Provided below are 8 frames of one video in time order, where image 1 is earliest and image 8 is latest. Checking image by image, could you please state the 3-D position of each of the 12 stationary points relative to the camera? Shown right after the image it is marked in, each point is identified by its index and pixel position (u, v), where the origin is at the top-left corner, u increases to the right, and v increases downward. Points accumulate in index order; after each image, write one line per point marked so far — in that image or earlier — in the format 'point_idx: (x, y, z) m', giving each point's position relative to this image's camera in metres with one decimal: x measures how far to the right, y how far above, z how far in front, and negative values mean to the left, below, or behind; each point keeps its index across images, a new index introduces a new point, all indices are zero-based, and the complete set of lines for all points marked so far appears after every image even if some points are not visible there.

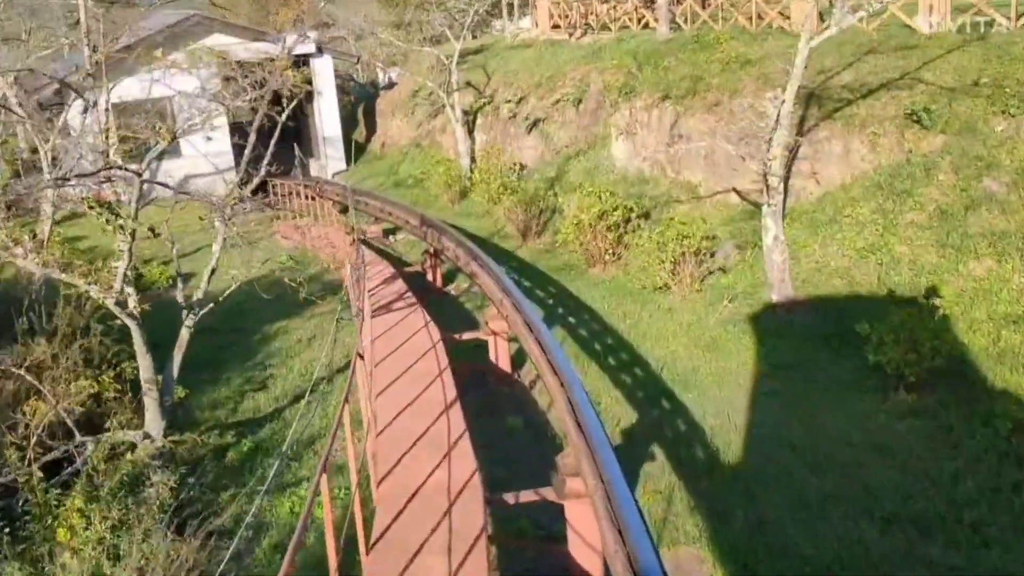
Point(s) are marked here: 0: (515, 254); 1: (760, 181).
0: (0.0, +0.4, +12.1) m
1: (+2.5, +1.1, +10.8) m
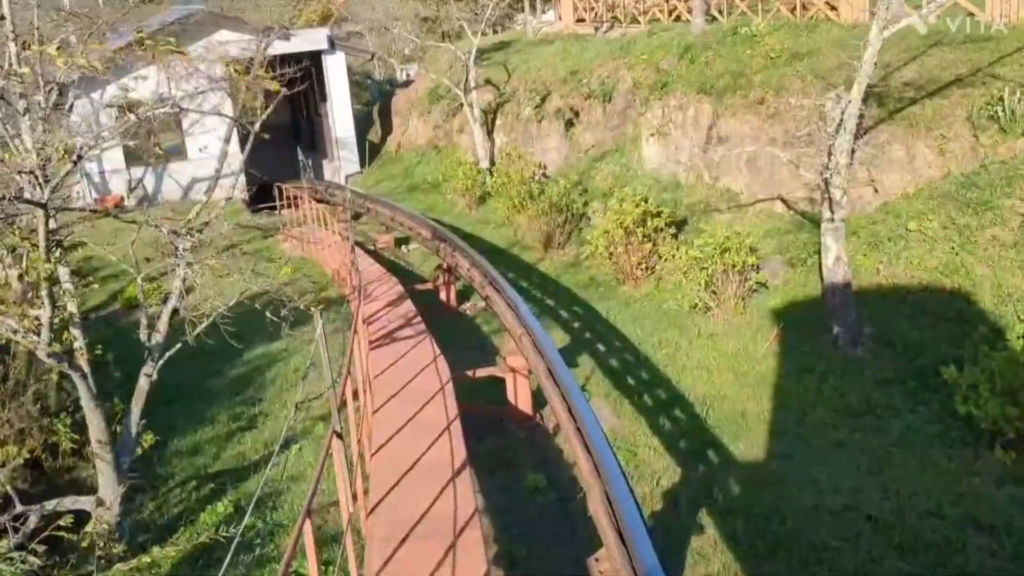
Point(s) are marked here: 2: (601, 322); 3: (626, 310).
0: (+0.3, +0.2, +11.1) m
1: (+2.7, +0.9, +9.7) m
2: (+0.7, -0.3, +8.9) m
3: (+1.0, -0.2, +9.2) m
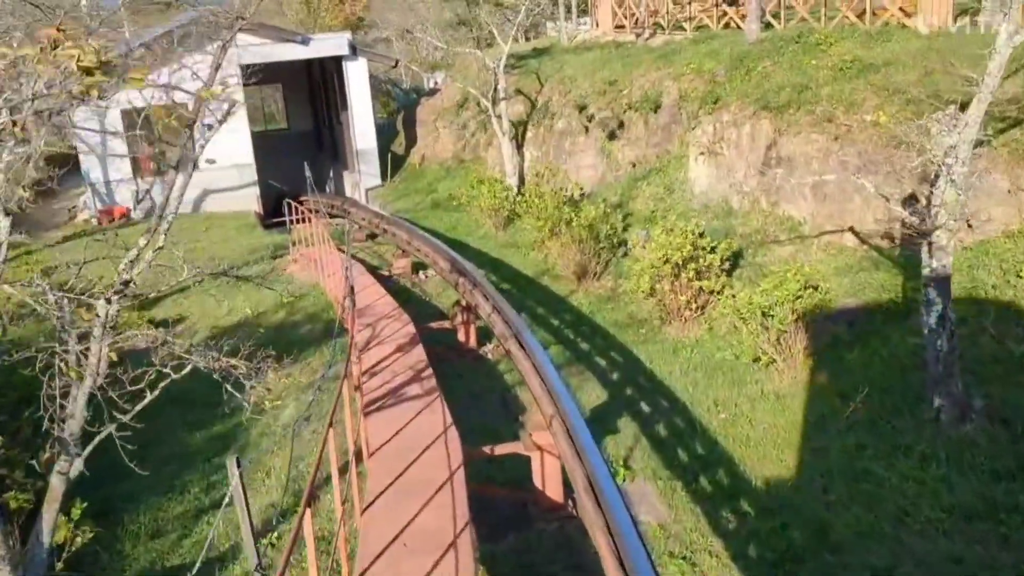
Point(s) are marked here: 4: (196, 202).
0: (+0.5, -0.1, +9.9) m
1: (+2.9, +0.5, +8.4) m
2: (+0.9, -0.6, +7.6) m
3: (+1.2, -0.5, +7.9) m
4: (-5.1, +1.4, +17.4) m
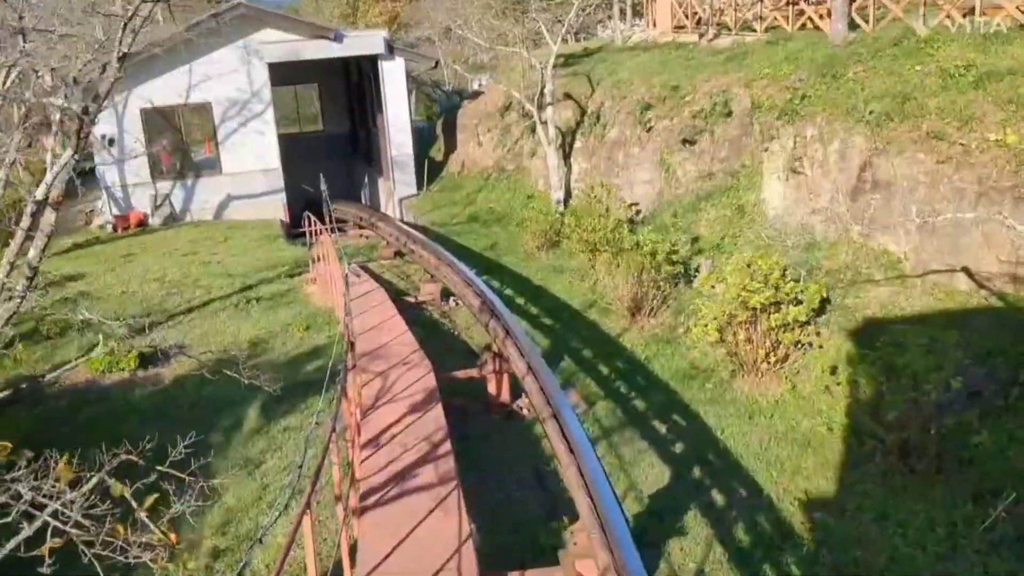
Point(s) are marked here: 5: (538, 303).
0: (+0.9, -0.4, +8.5) m
1: (+3.2, +0.2, +6.9) m
2: (+1.2, -0.9, +6.2) m
3: (+1.4, -0.9, +6.5) m
4: (-4.4, +1.2, +16.2) m
5: (+0.2, -0.1, +9.7) m
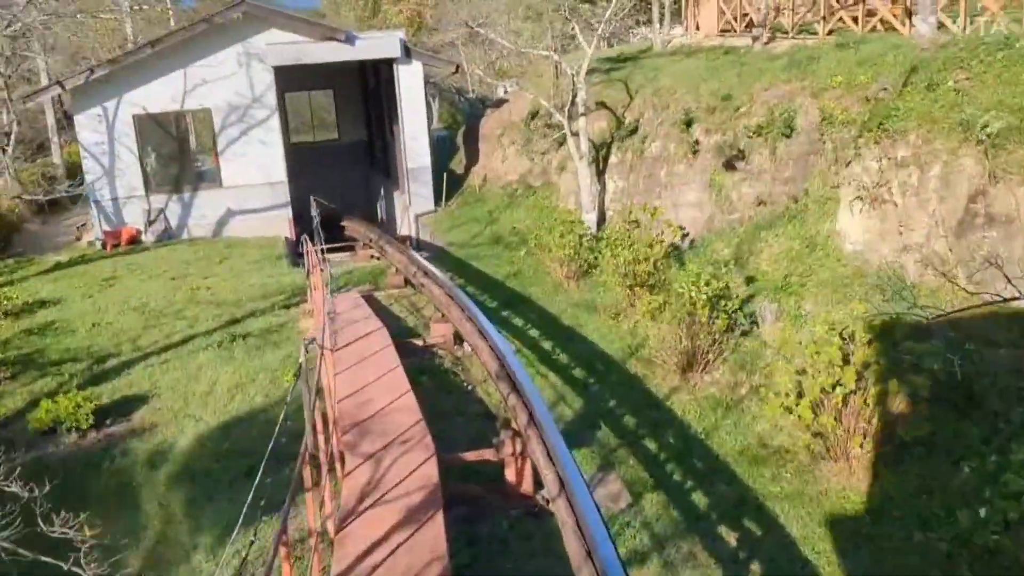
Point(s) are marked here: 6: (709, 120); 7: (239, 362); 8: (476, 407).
0: (+1.0, -0.8, +7.0) m
1: (+3.4, -0.2, +5.3) m
2: (+1.3, -1.2, +4.7) m
3: (+1.6, -1.2, +4.9) m
4: (-4.1, +0.9, +14.8) m
5: (+0.4, -0.5, +8.3) m
6: (+1.8, +1.6, +10.0) m
7: (-2.2, -0.6, +8.6) m
8: (-0.2, -0.8, +7.3) m
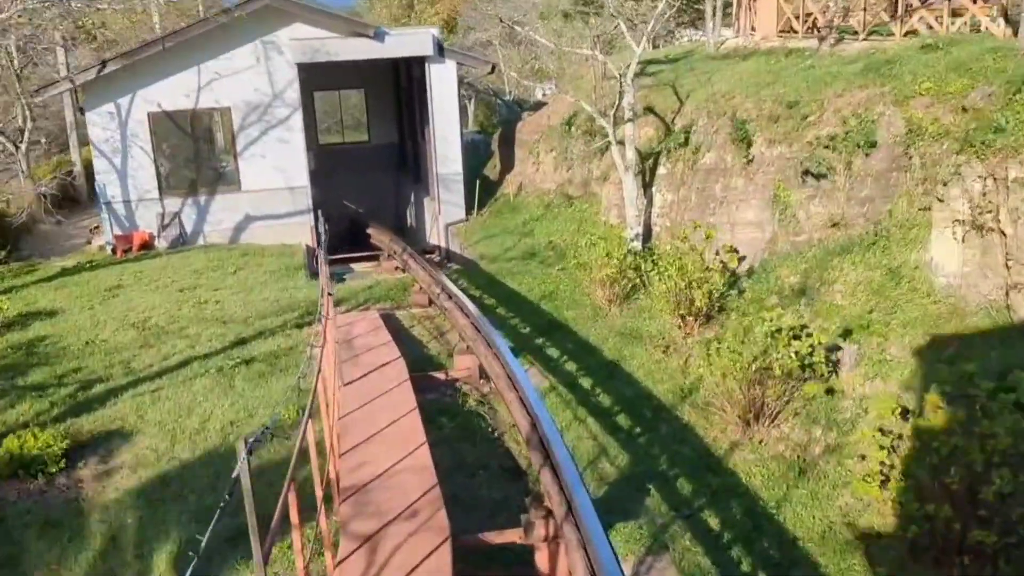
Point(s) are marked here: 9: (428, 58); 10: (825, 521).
0: (+1.2, -1.0, +5.9) m
1: (+3.5, -0.4, +4.2) m
2: (+1.4, -1.5, +3.6) m
3: (+1.7, -1.4, +3.9) m
4: (-3.6, +0.7, +13.9) m
5: (+0.7, -0.7, +7.2) m
6: (+2.2, +1.3, +8.9) m
7: (-2.0, -0.8, +7.7) m
8: (0.0, -1.0, +6.2) m
9: (-1.1, +3.0, +13.8) m
10: (+1.5, -1.1, +5.1) m
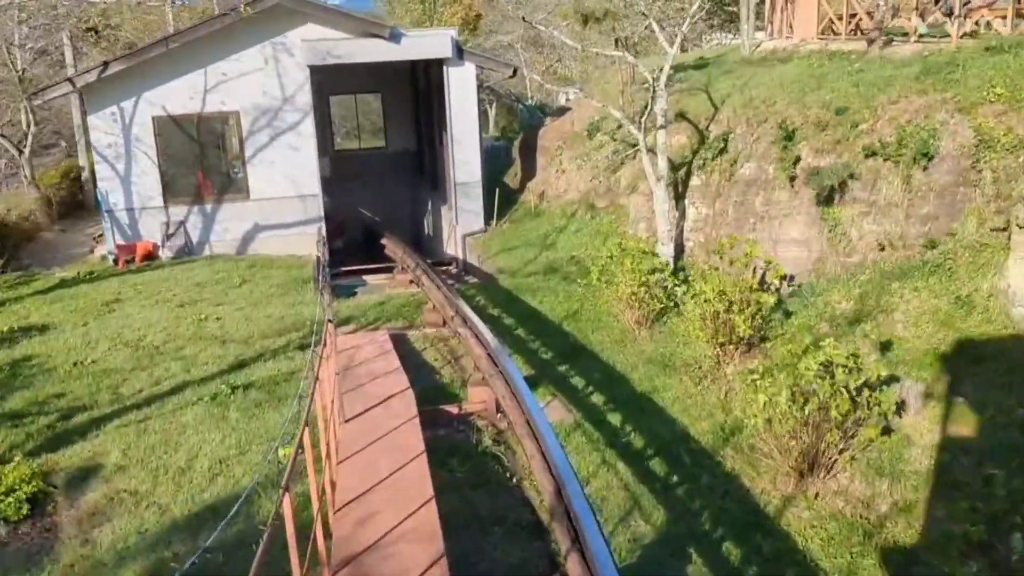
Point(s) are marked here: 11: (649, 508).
0: (+1.3, -1.1, +5.1) m
1: (+3.6, -0.6, +3.4) m
2: (+1.4, -1.6, +2.9) m
3: (+1.7, -1.6, +3.1) m
4: (-3.3, +0.6, +13.3) m
5: (+0.8, -0.9, +6.5) m
6: (+2.3, +1.1, +8.1) m
7: (-1.8, -0.9, +7.0) m
8: (+0.1, -1.2, +5.5) m
9: (-0.8, +2.8, +13.1) m
10: (+1.6, -1.3, +4.4) m
11: (+0.7, -1.1, +5.4) m
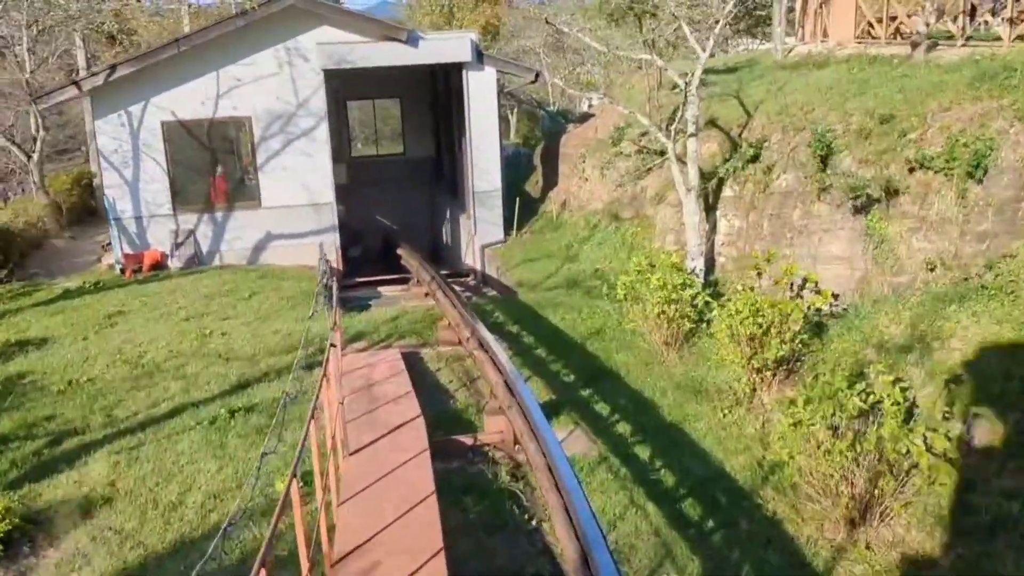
0: (+1.4, -1.3, +4.6) m
1: (+3.6, -0.7, +2.8) m
2: (+1.5, -1.7, +2.3) m
3: (+1.8, -1.7, +2.5) m
4: (-3.1, +0.4, +12.8) m
5: (+0.9, -1.0, +5.9) m
6: (+2.5, +1.0, +7.6) m
7: (-1.7, -1.0, +6.5) m
8: (+0.1, -1.3, +5.0) m
9: (-0.5, +2.6, +12.6) m
10: (+1.7, -1.4, +3.8) m
11: (+0.8, -1.2, +4.8) m
